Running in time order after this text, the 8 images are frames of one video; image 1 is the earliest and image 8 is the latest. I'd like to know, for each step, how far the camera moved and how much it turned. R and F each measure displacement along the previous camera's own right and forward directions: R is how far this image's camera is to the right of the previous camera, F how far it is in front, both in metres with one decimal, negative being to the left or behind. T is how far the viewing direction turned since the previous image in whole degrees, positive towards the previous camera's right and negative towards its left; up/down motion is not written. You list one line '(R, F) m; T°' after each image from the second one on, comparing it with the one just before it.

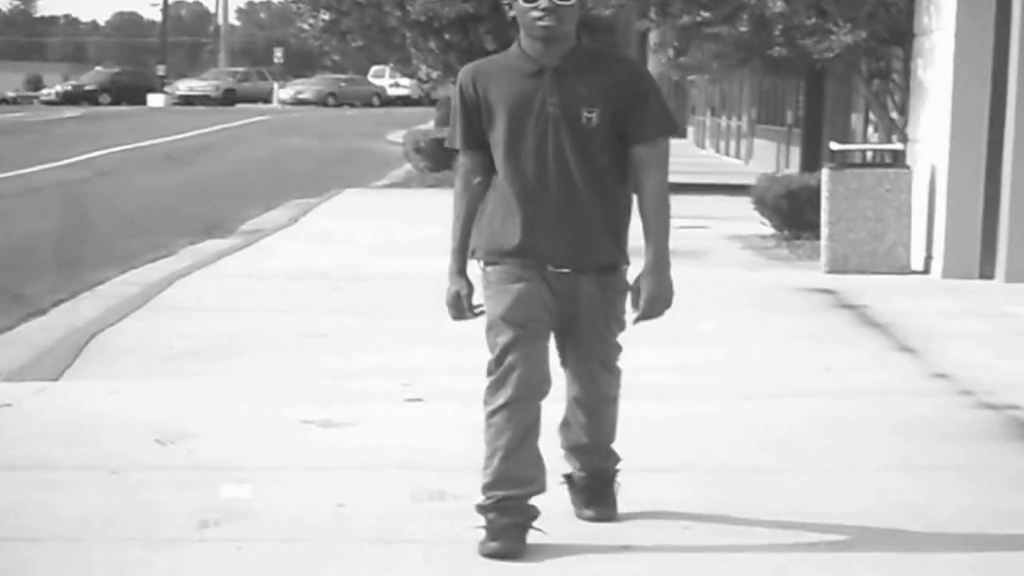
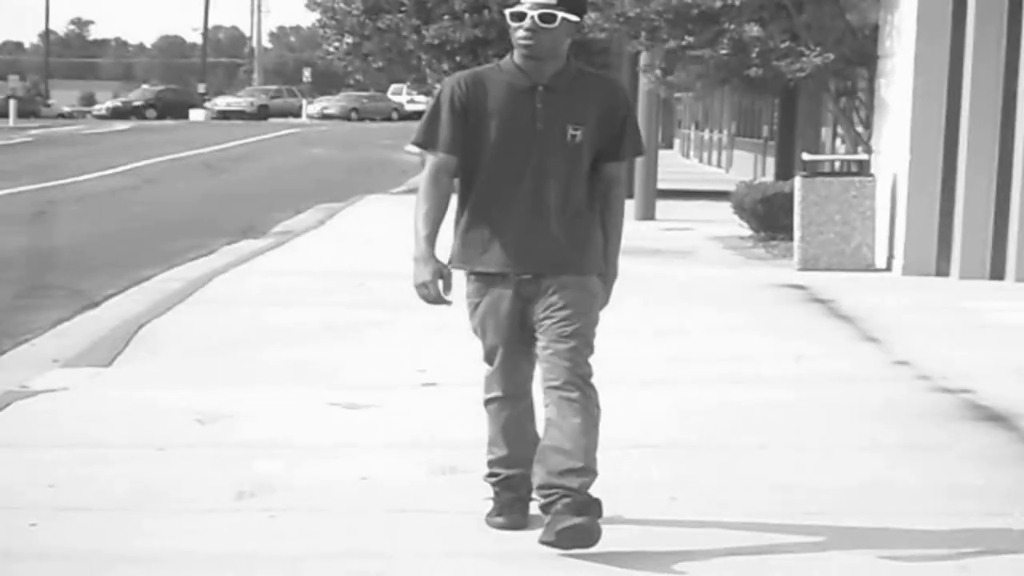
(+0.1, -0.8) m; -1°
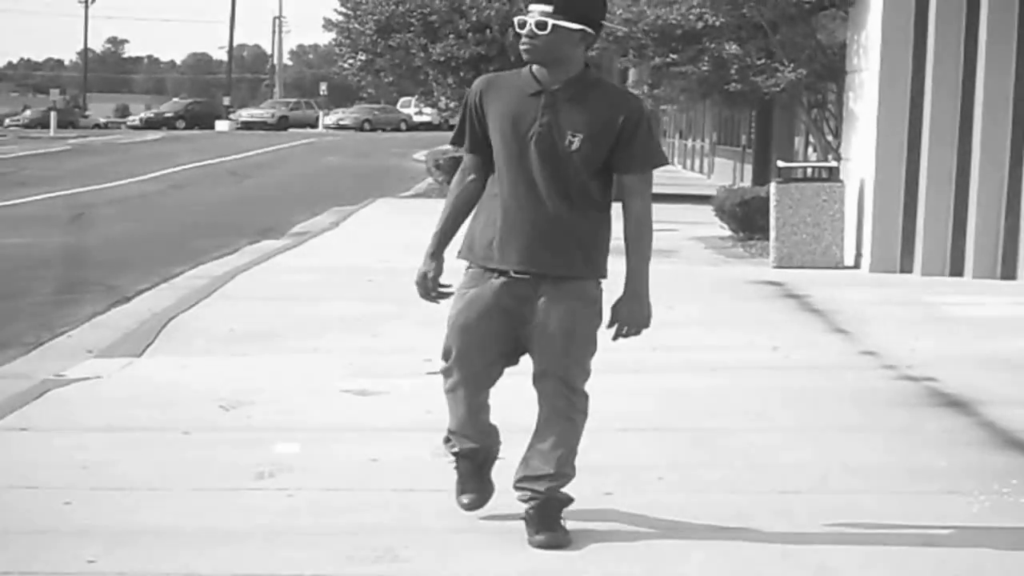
(0.0, -0.6) m; 0°
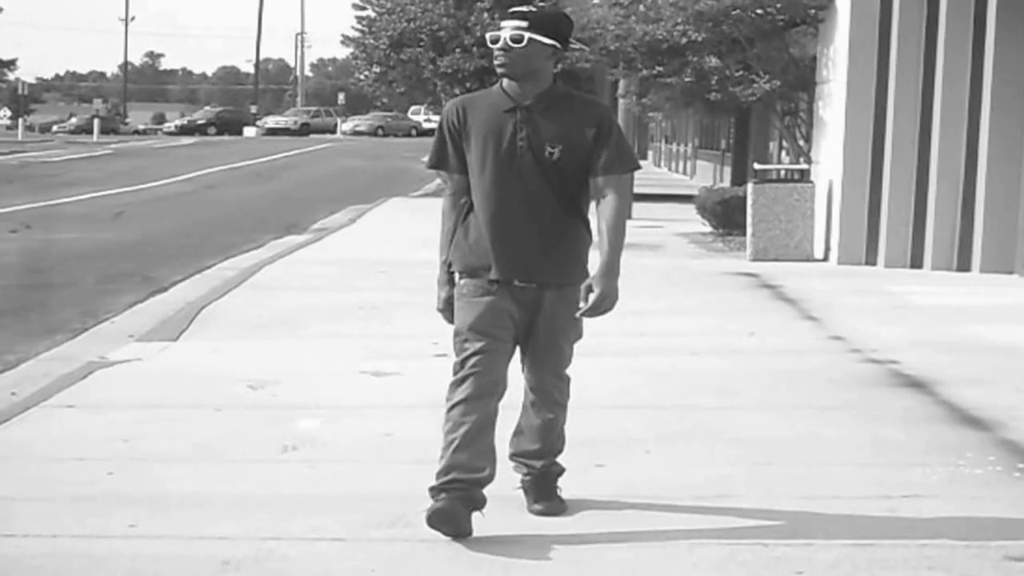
(+0.1, -0.8) m; -1°
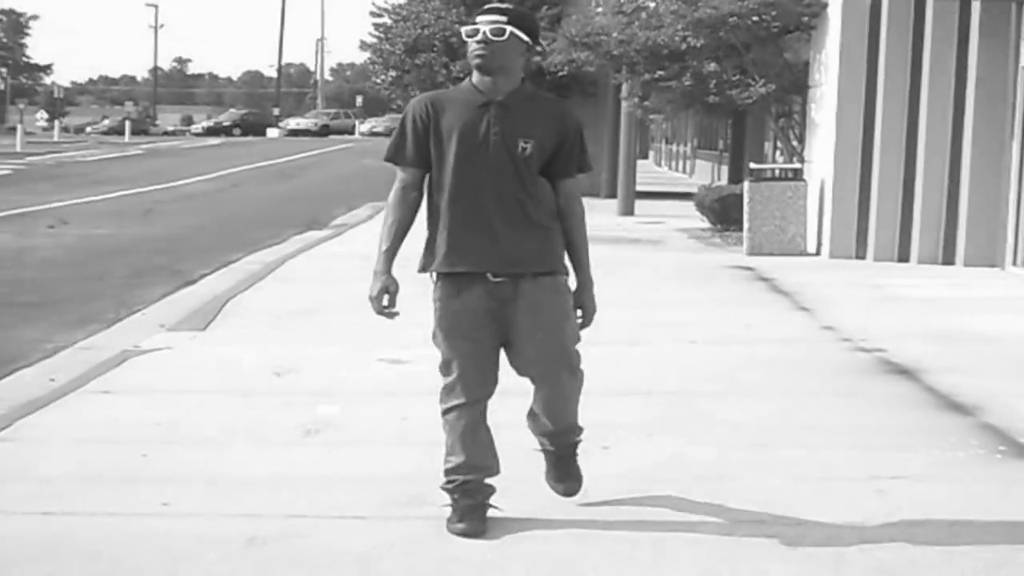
(0.0, -0.5) m; 0°
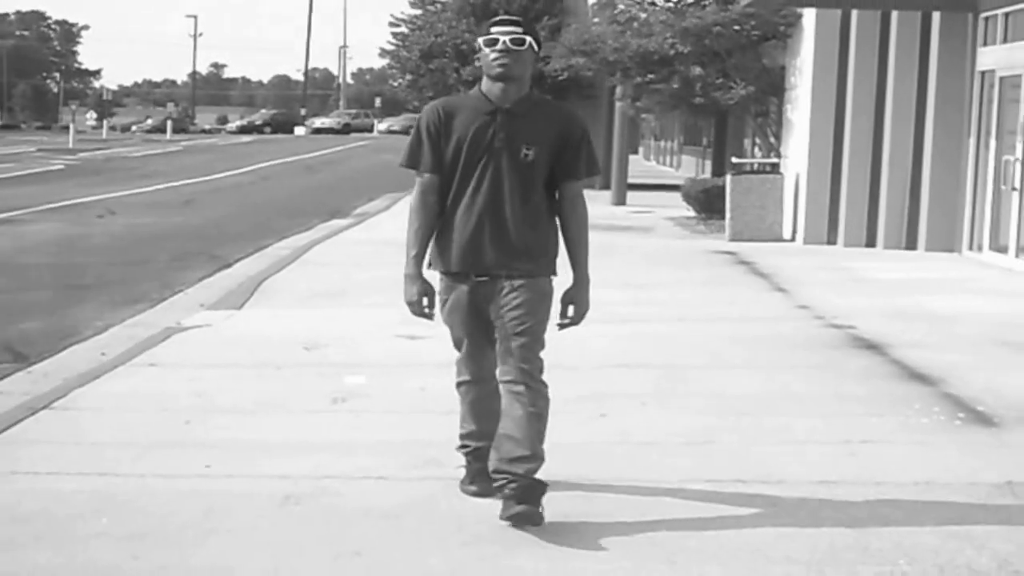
(0.0, -1.0) m; 0°
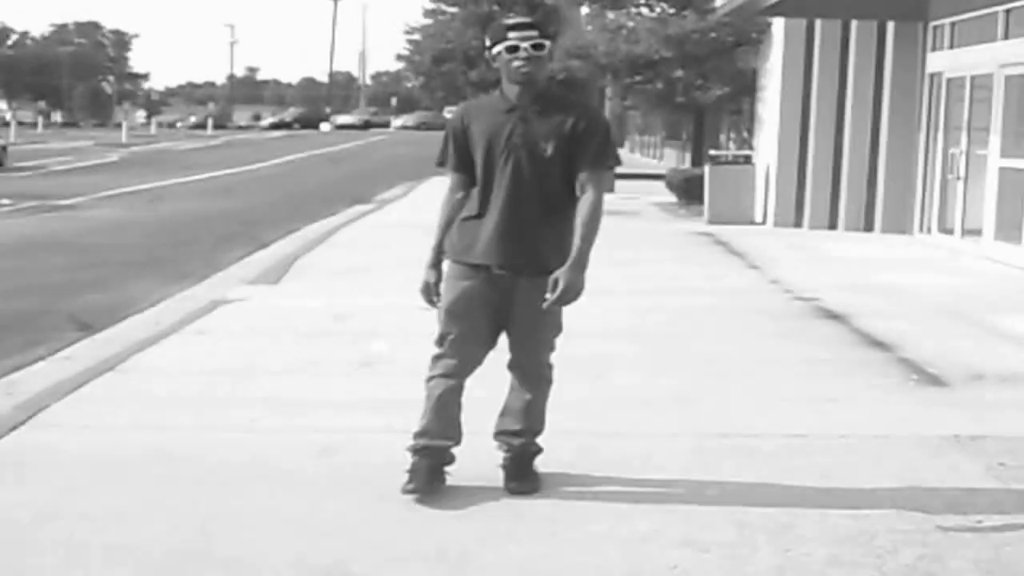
(-0.1, -1.3) m; 0°
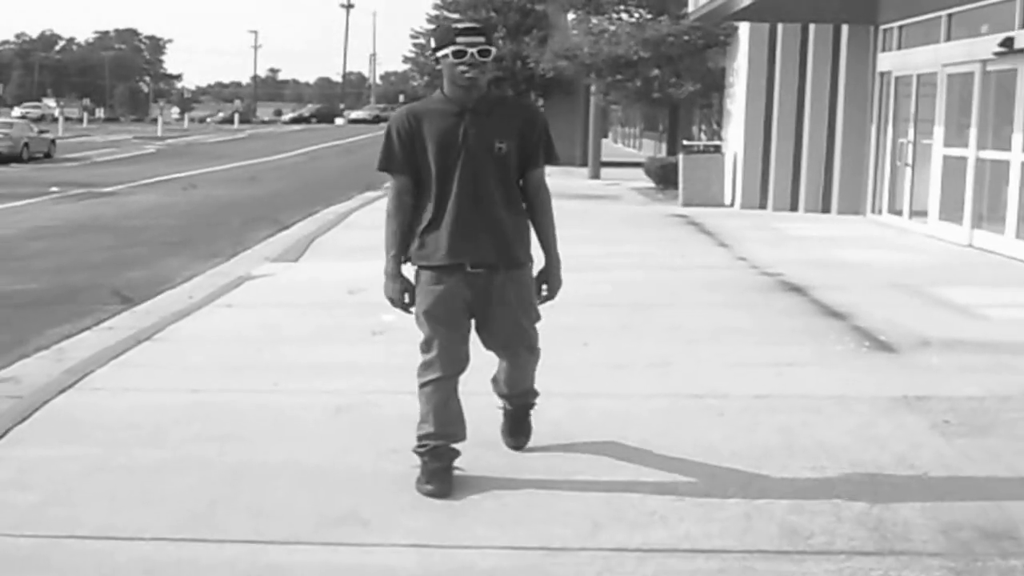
(+0.1, -1.3) m; 0°
